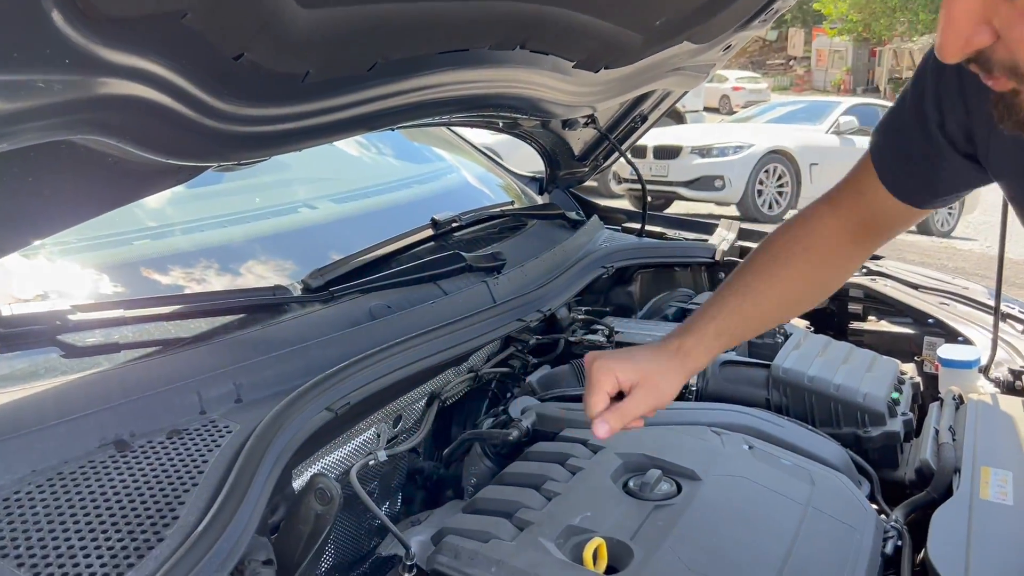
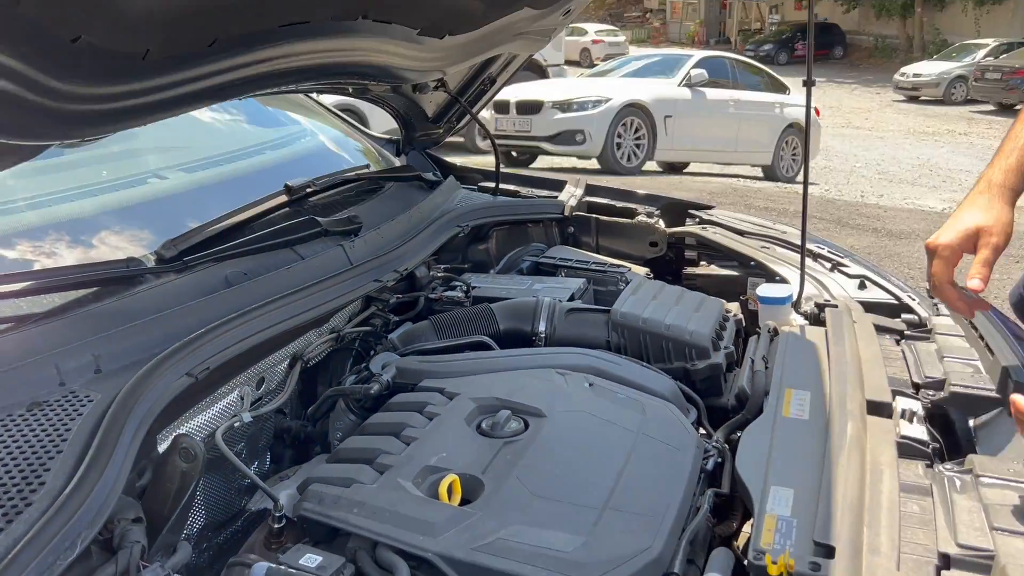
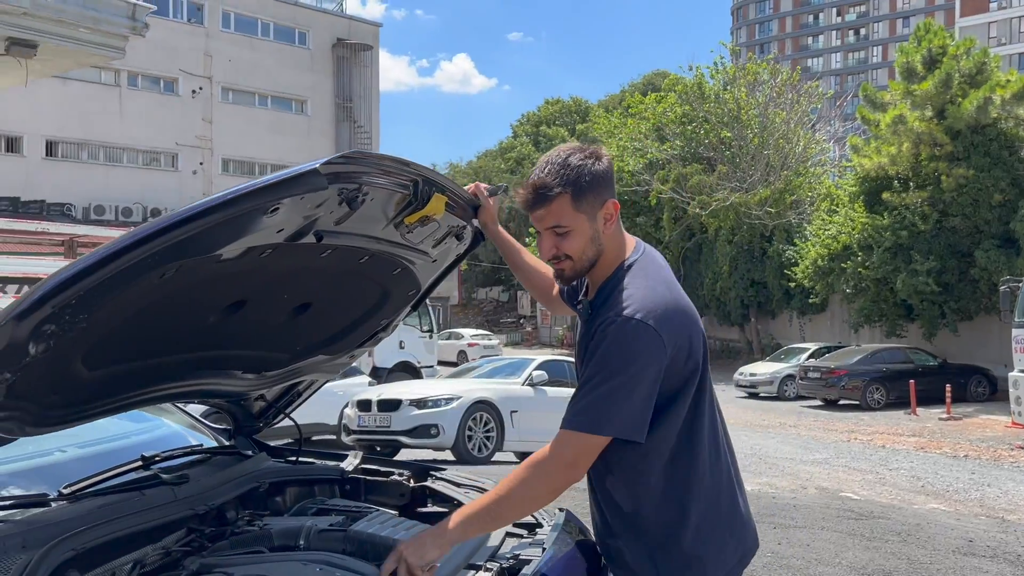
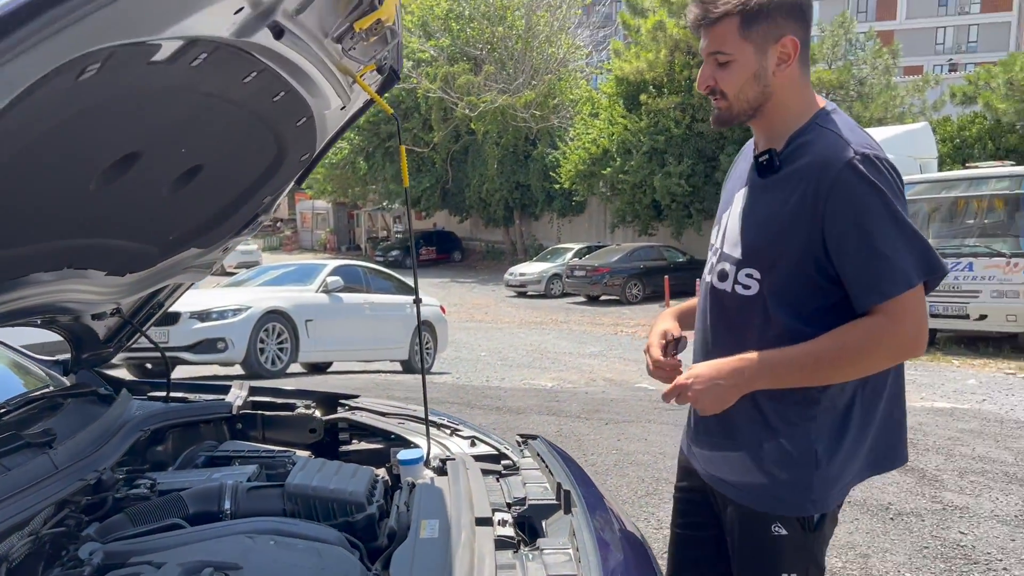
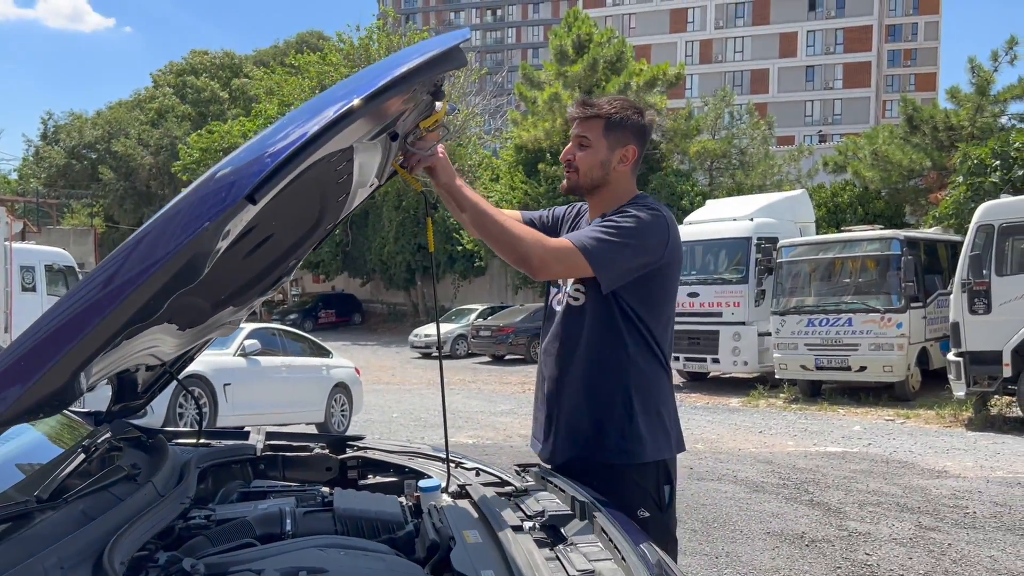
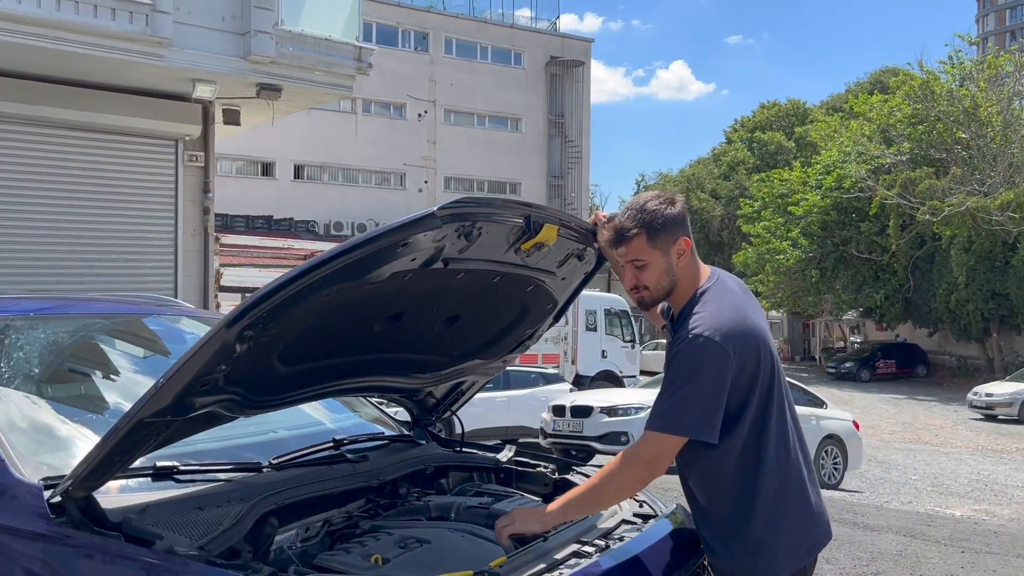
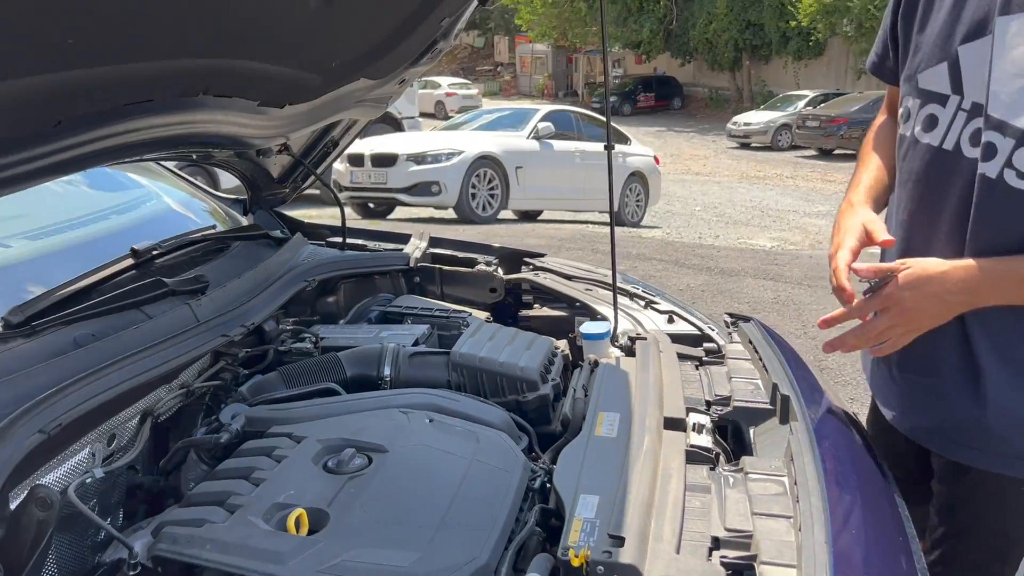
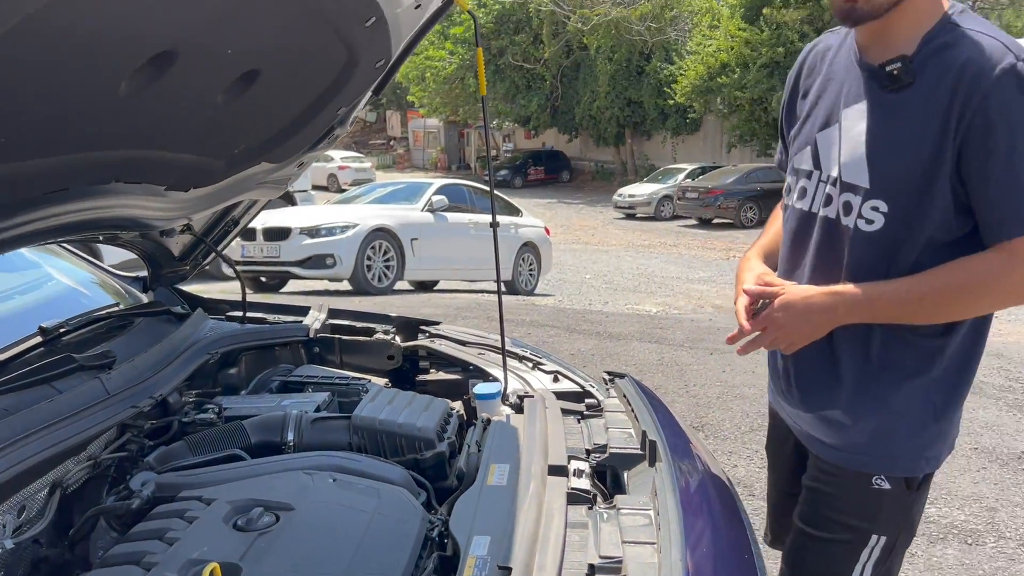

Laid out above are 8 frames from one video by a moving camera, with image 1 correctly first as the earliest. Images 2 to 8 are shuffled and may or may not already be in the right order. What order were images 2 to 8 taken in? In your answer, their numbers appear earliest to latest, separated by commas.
2, 7, 8, 4, 5, 3, 6
